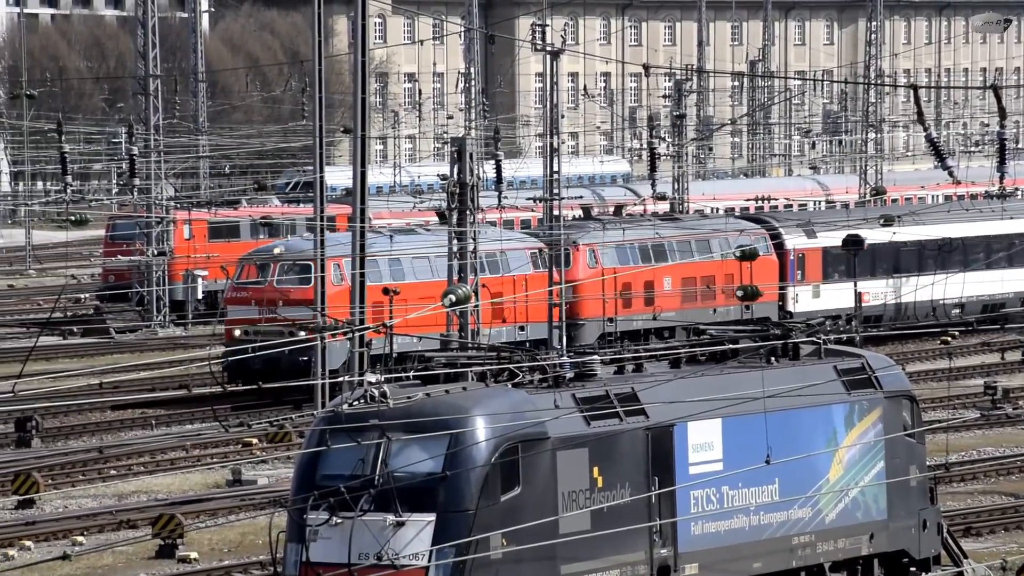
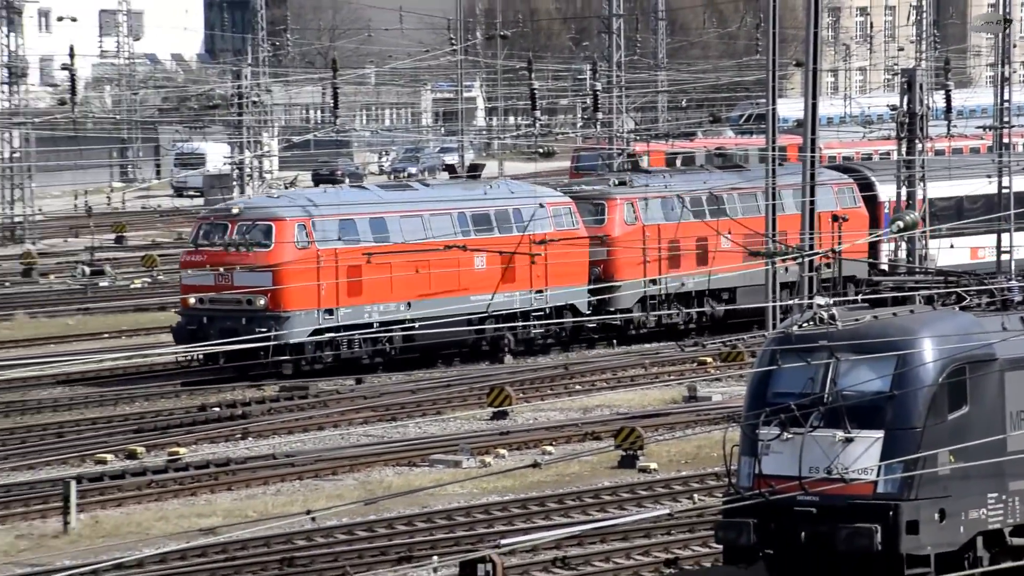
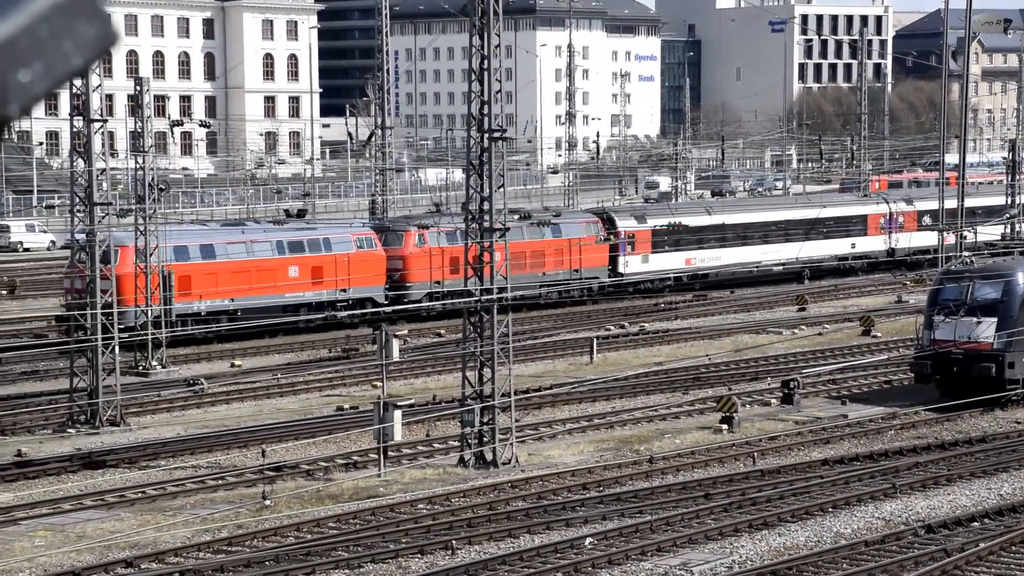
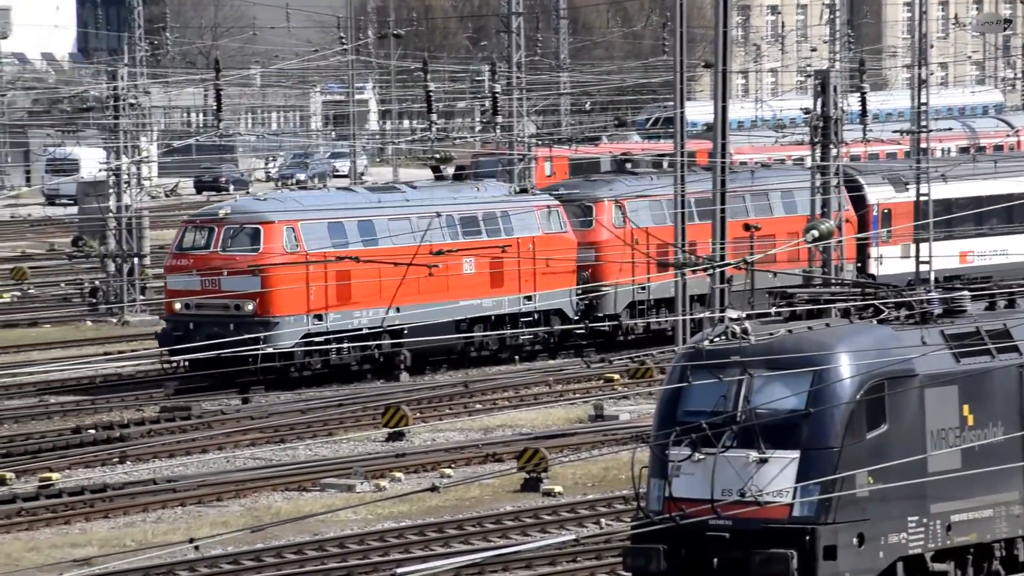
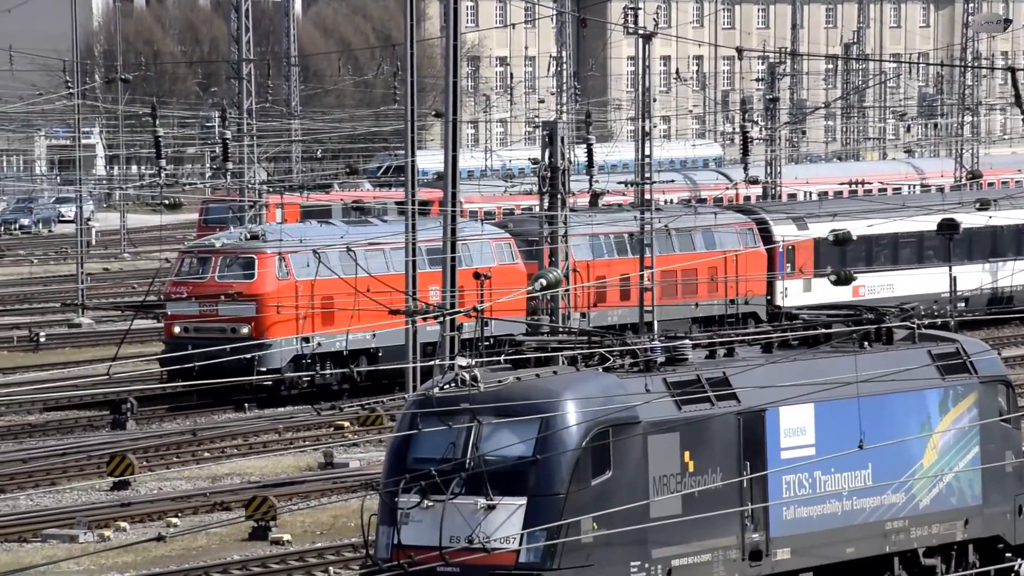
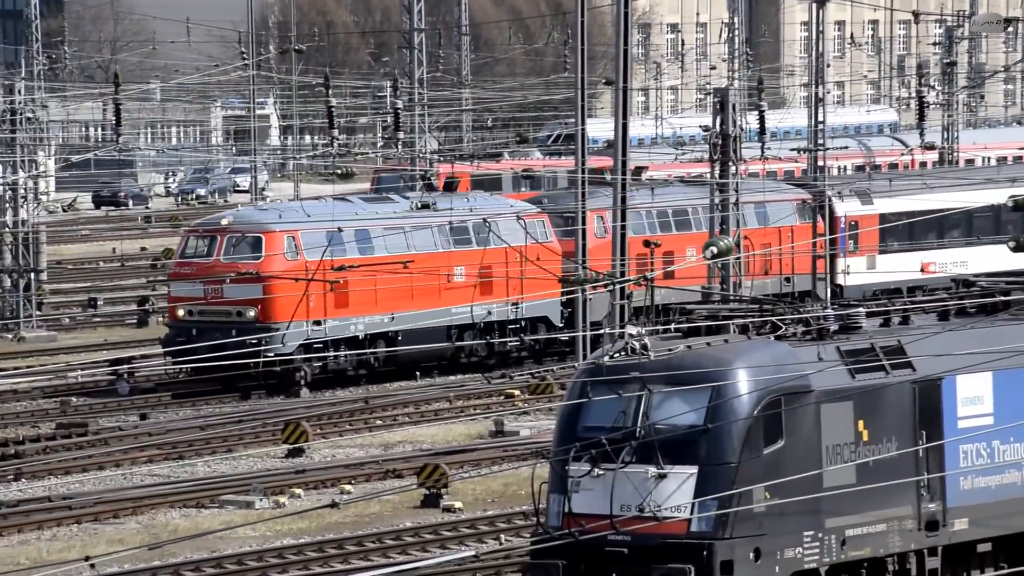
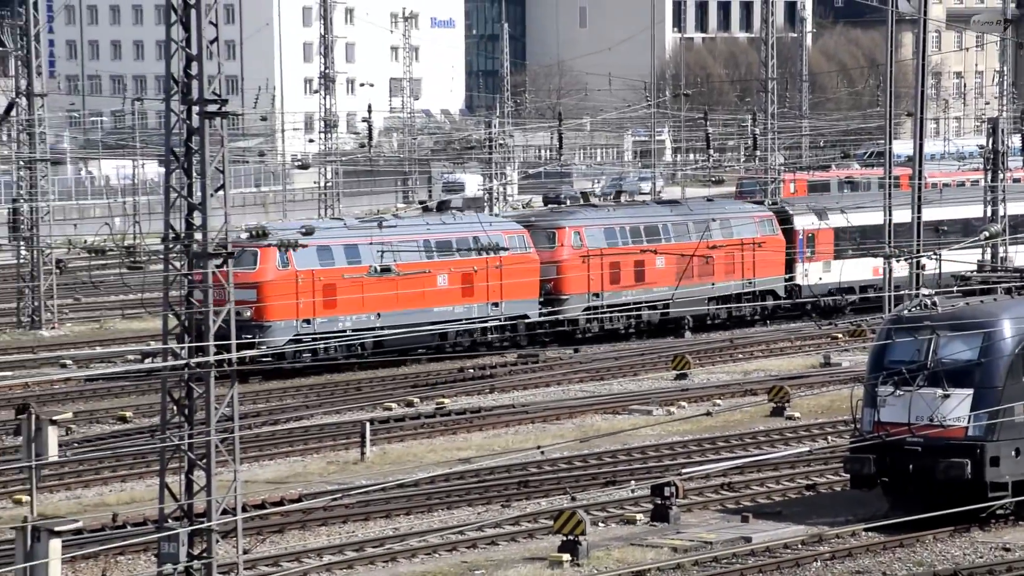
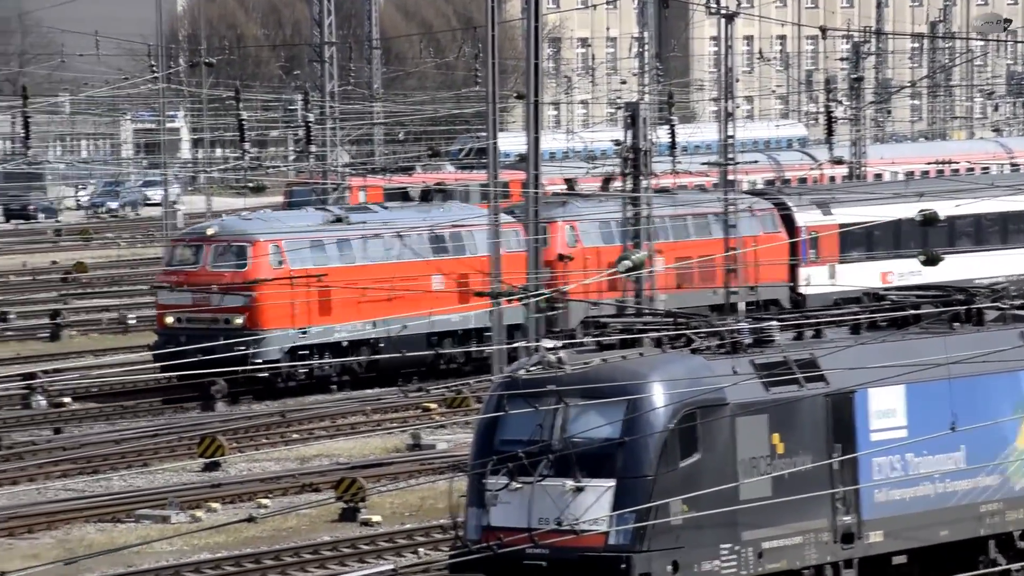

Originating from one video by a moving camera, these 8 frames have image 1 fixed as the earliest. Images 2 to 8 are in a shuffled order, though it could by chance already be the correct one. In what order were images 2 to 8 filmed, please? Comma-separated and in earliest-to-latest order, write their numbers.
5, 8, 6, 4, 2, 7, 3
